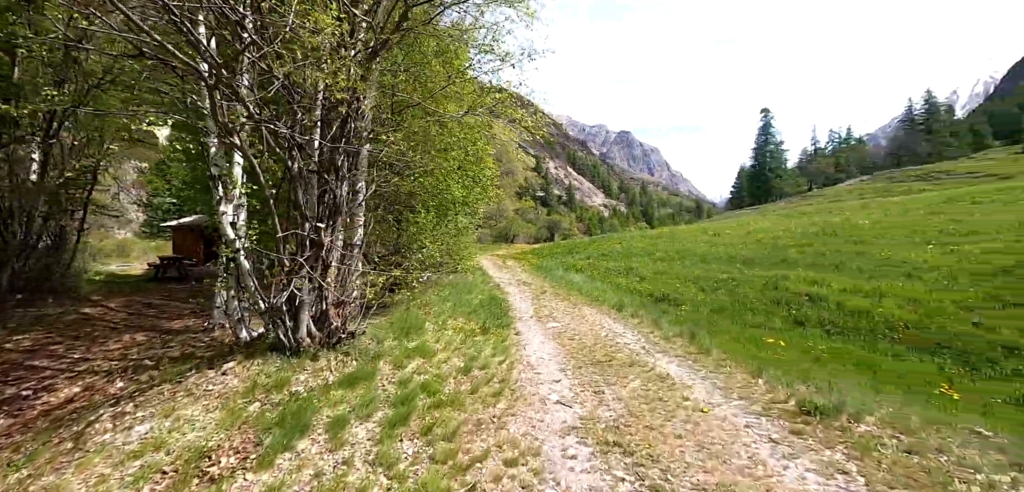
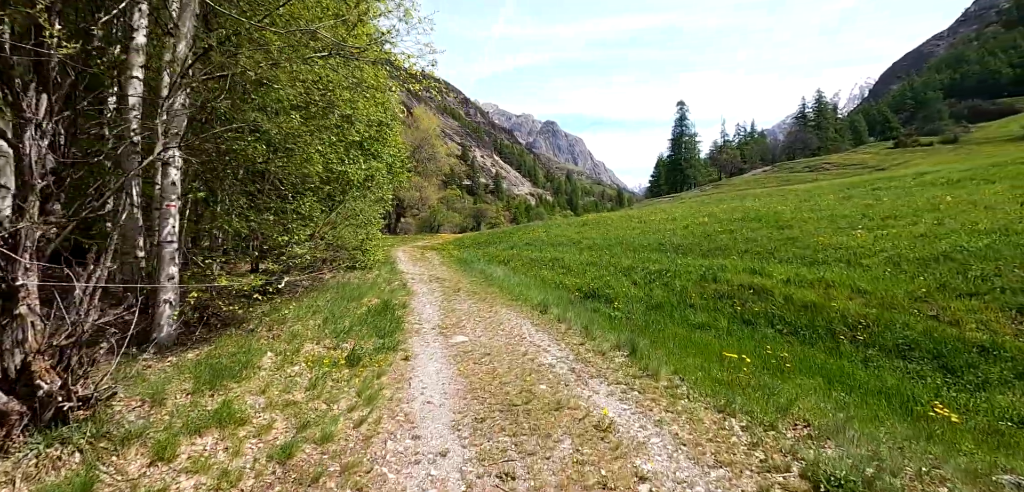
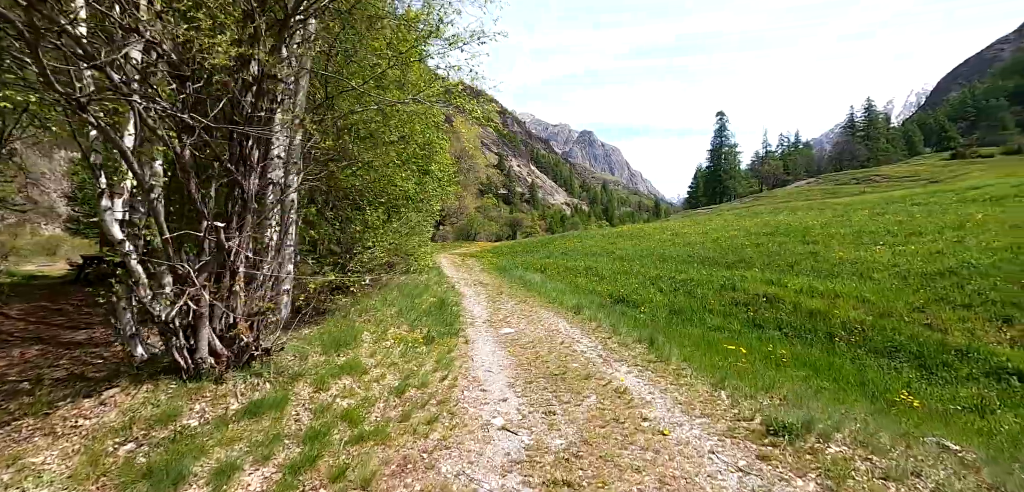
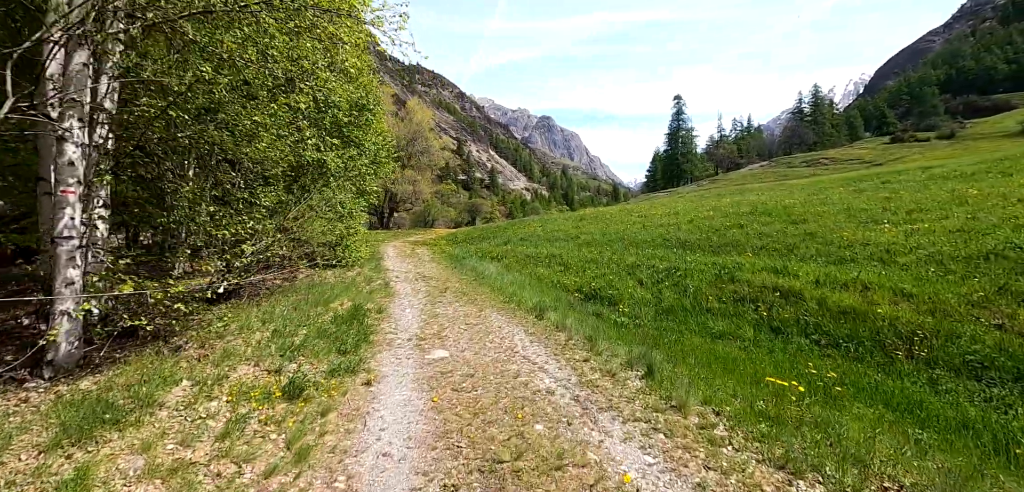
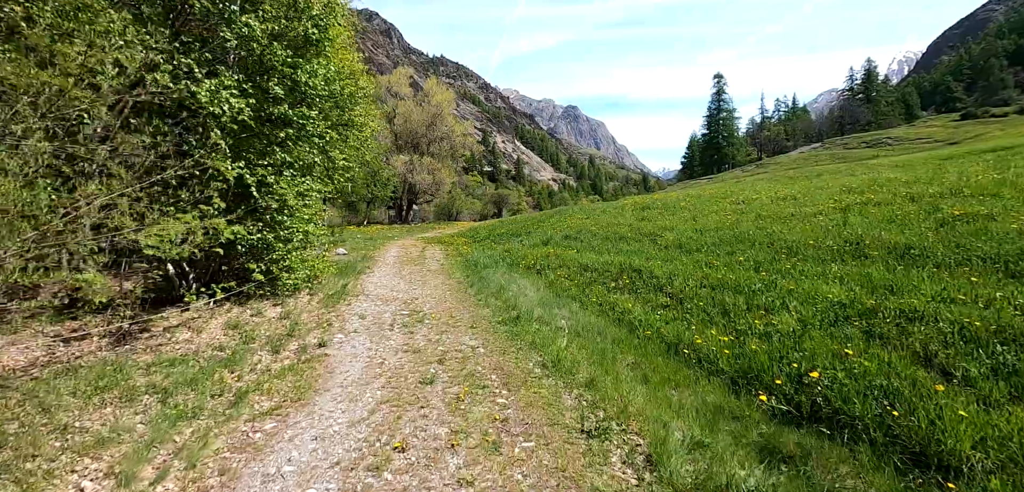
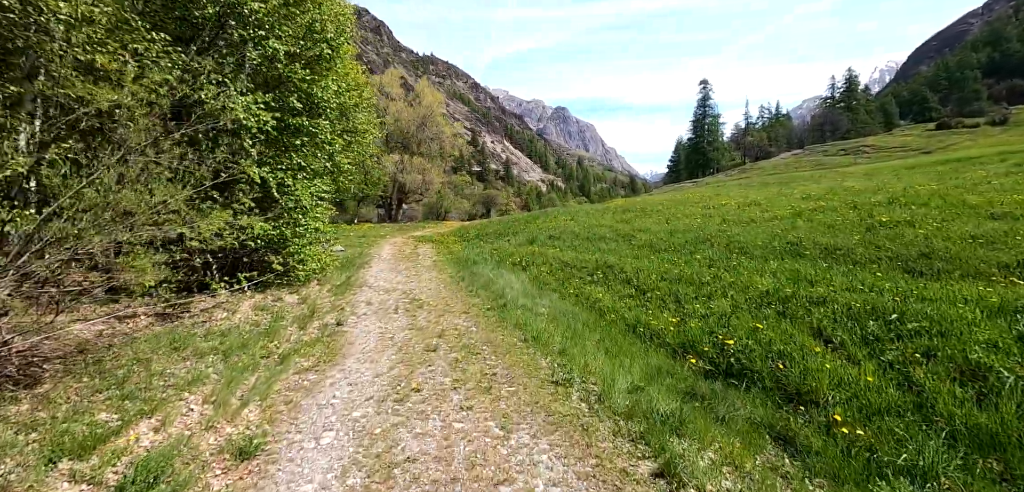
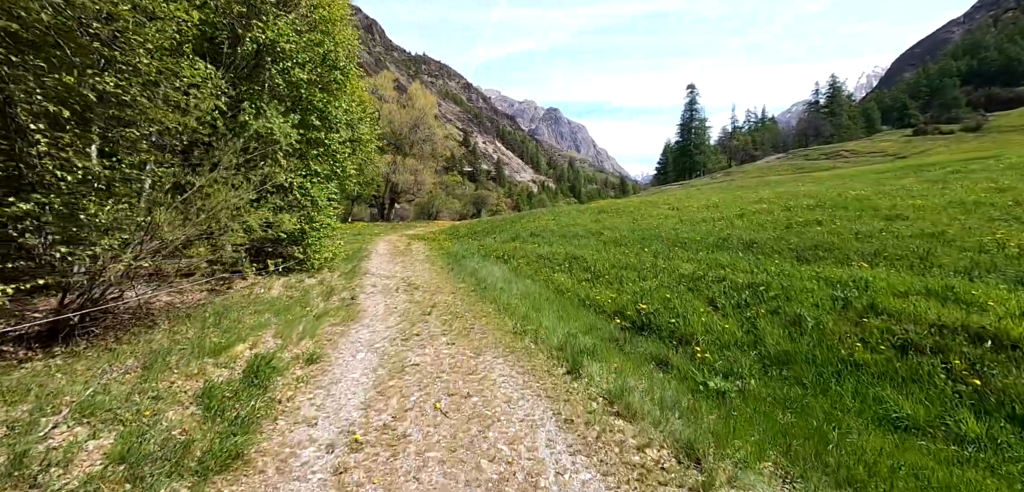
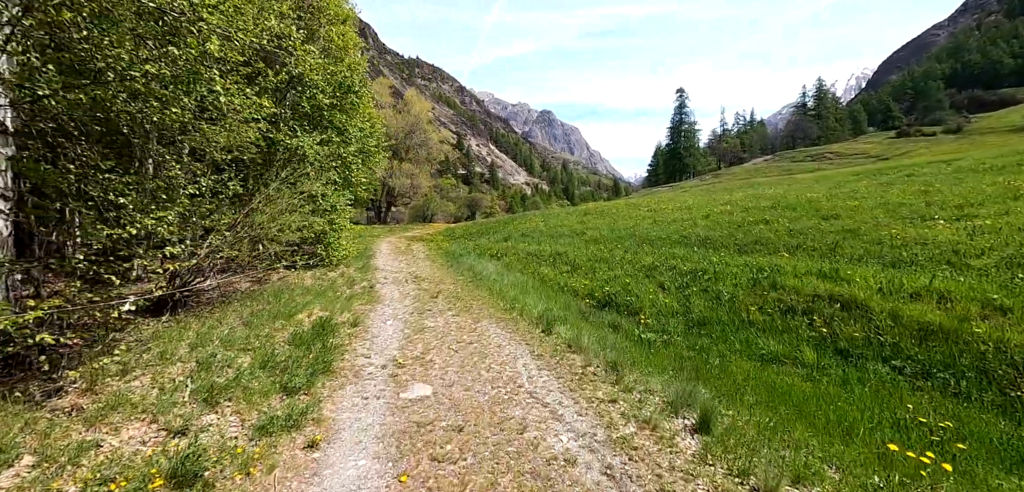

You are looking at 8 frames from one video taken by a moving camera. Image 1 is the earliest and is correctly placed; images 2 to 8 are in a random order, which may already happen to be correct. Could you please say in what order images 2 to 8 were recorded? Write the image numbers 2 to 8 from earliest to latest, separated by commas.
3, 2, 4, 8, 7, 6, 5
